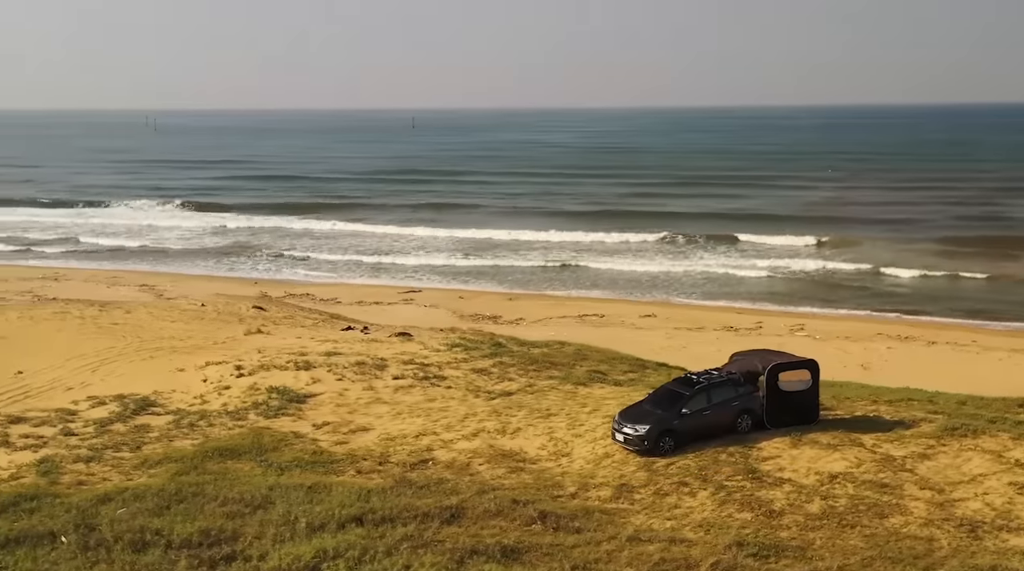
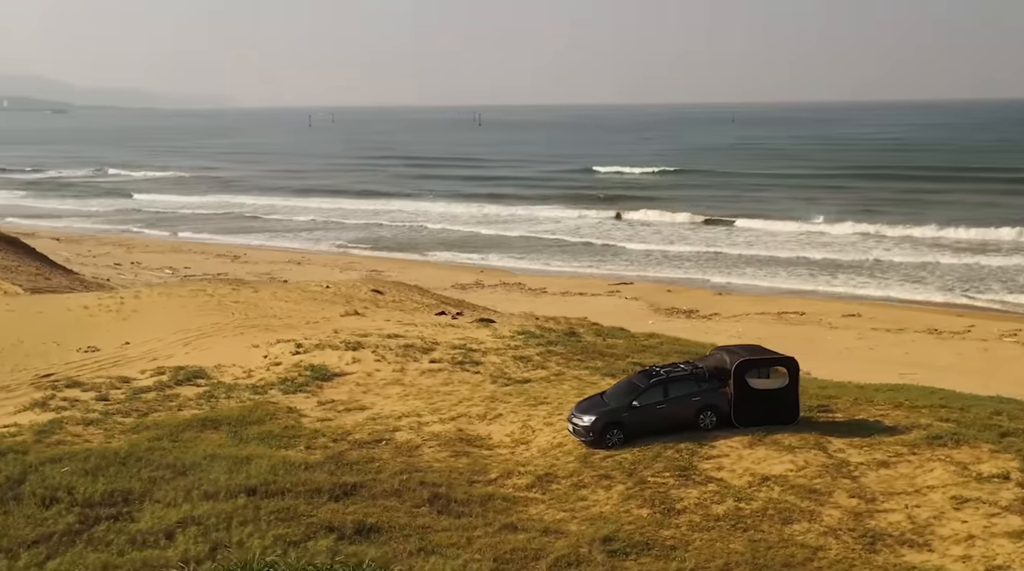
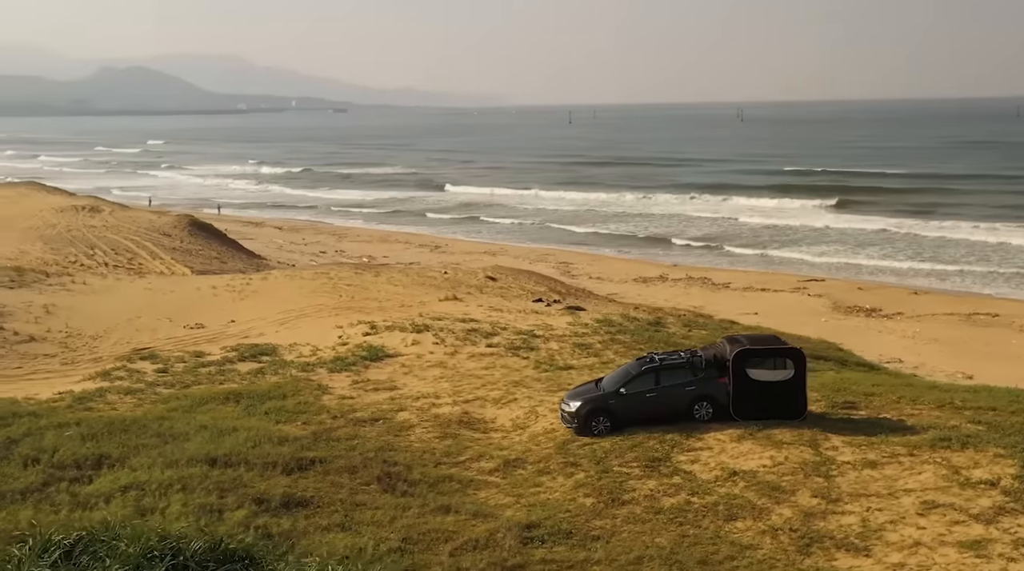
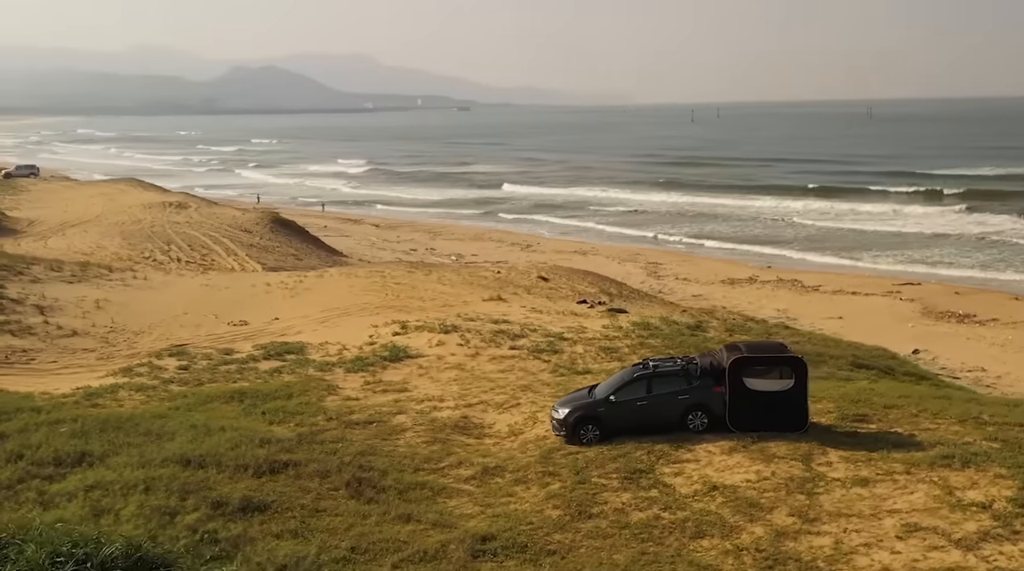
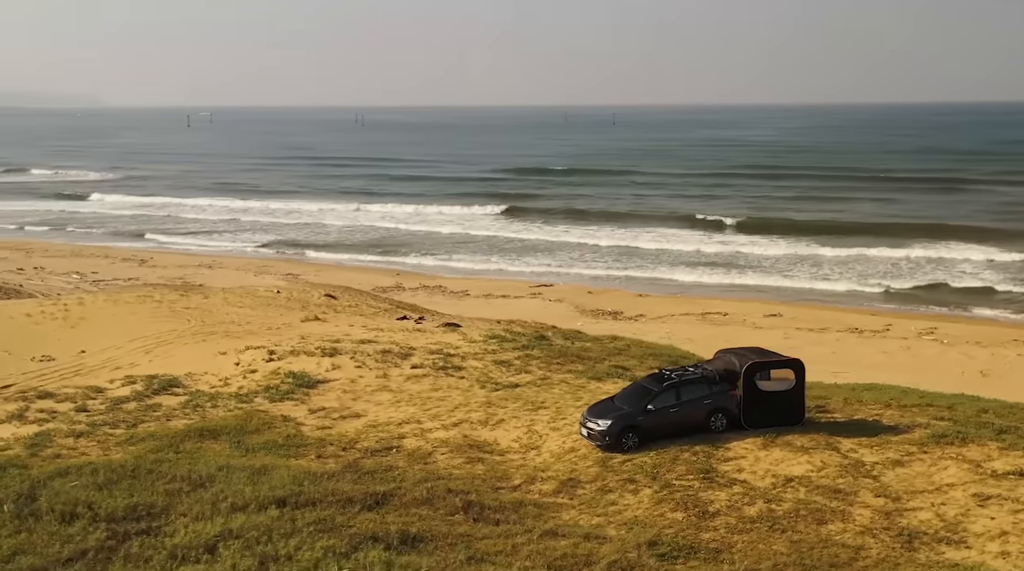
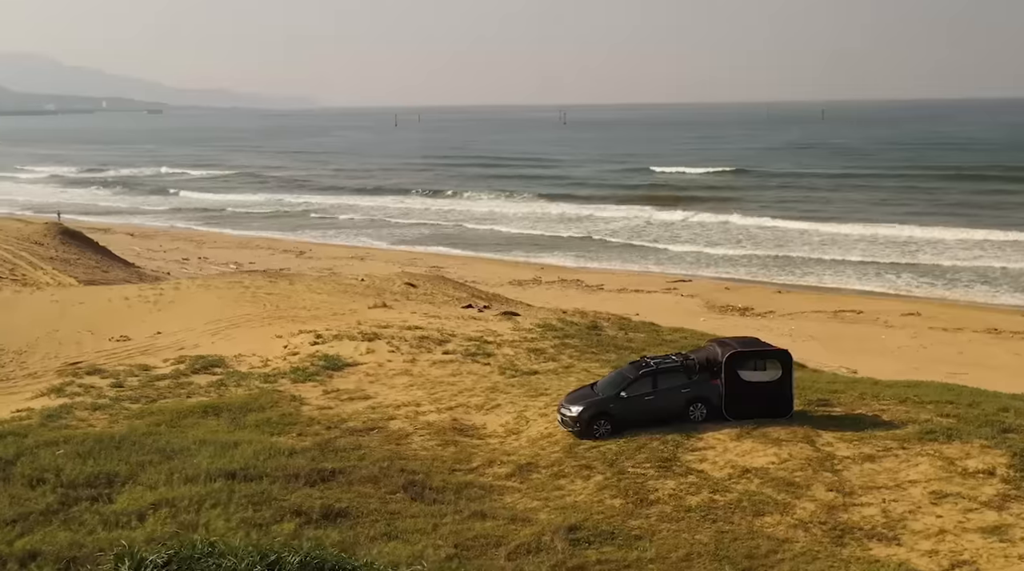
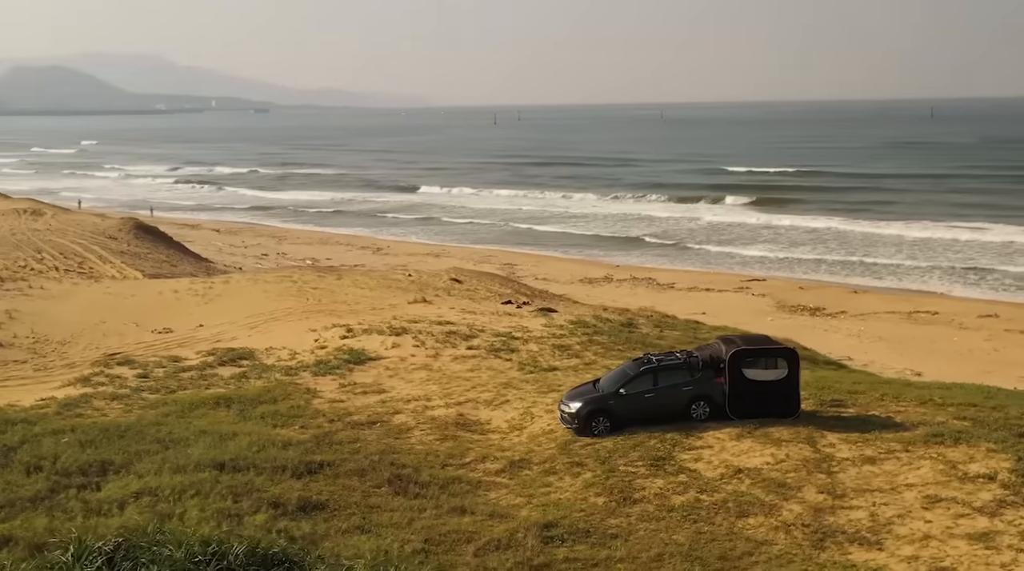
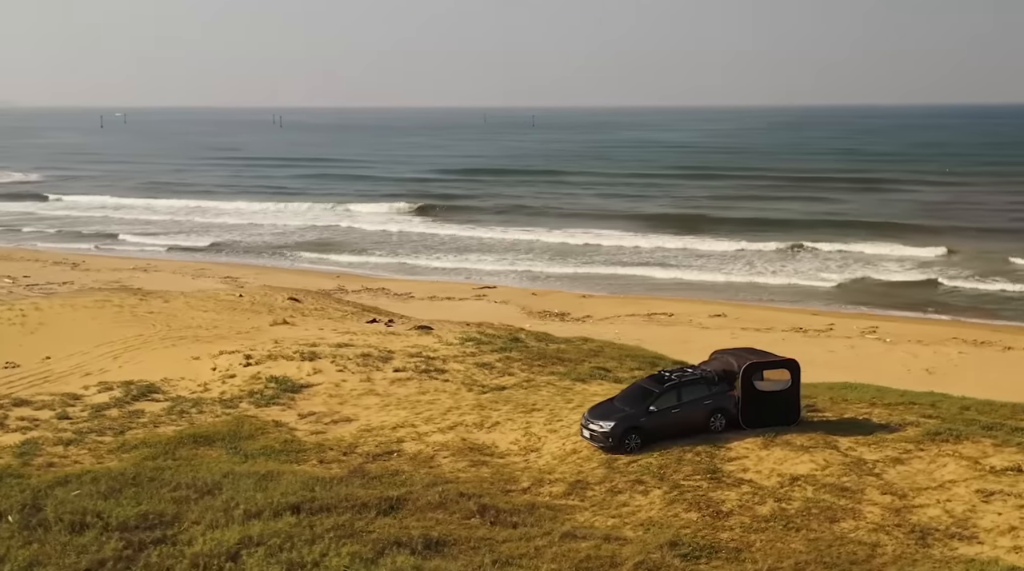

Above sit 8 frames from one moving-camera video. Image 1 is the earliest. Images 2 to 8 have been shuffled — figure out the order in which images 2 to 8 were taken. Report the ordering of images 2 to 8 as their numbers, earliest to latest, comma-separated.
8, 5, 2, 6, 7, 3, 4
